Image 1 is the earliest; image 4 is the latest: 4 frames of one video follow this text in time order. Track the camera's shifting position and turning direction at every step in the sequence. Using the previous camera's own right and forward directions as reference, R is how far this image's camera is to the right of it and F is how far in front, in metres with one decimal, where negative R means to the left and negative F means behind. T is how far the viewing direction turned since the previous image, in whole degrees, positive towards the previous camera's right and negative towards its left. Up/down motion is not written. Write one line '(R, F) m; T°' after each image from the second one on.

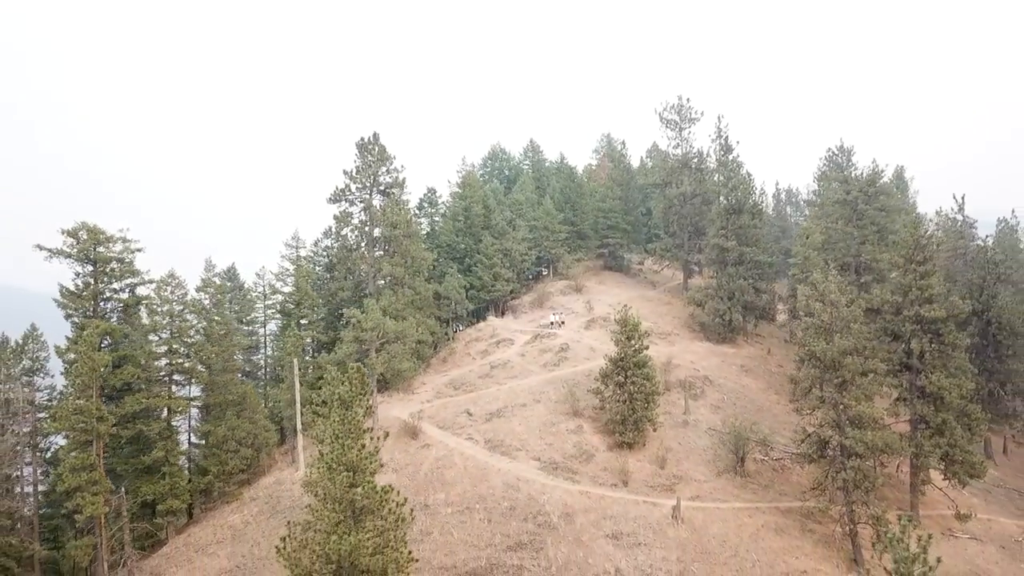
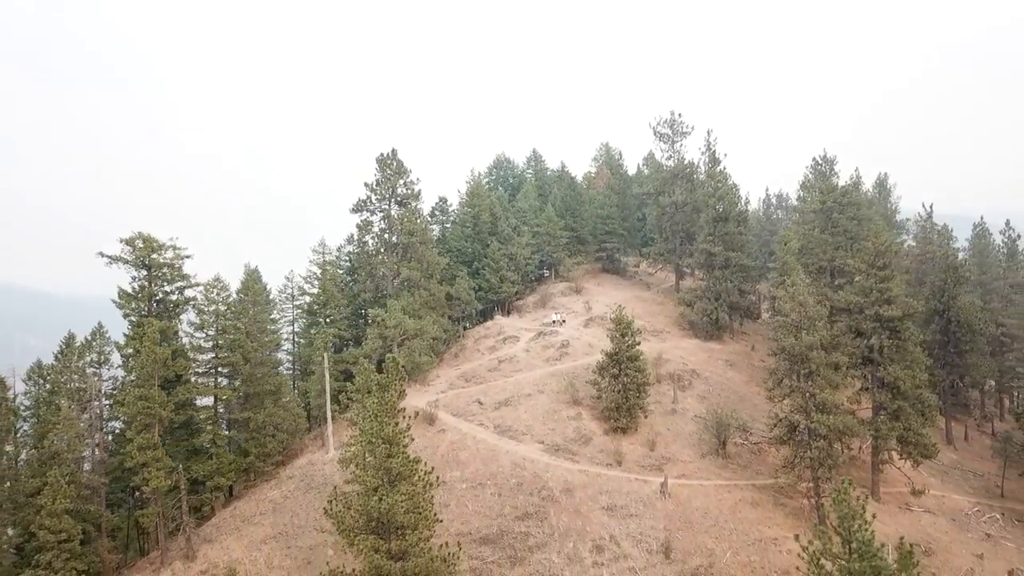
(-0.3, -3.5) m; 0°
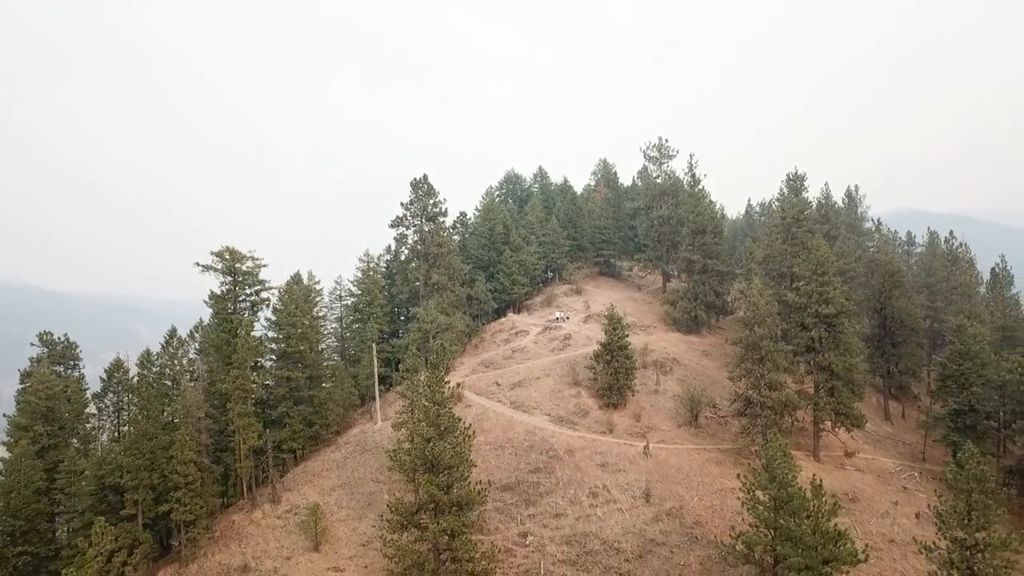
(-0.8, -7.6) m; 0°
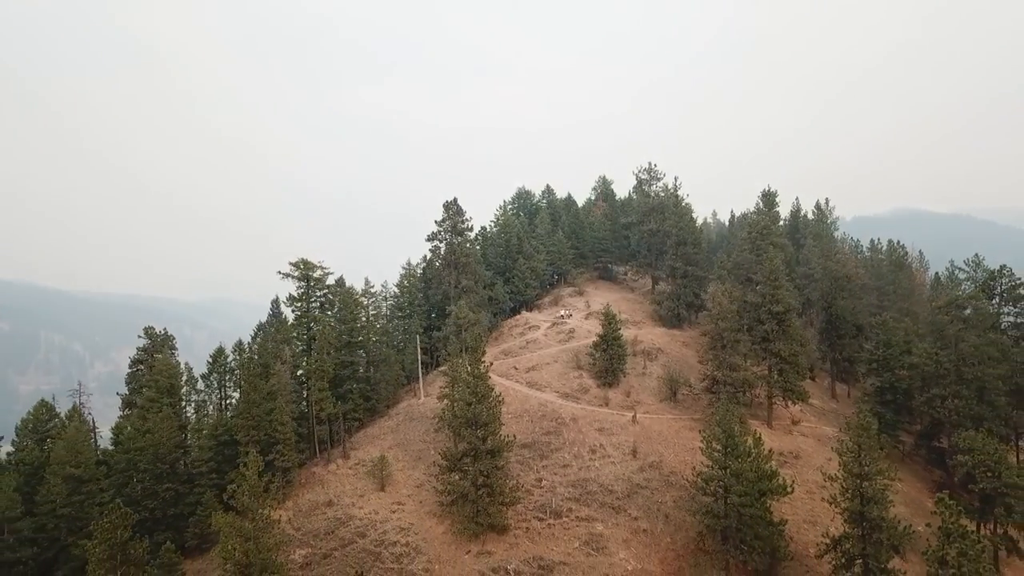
(-1.2, -10.1) m; 0°
